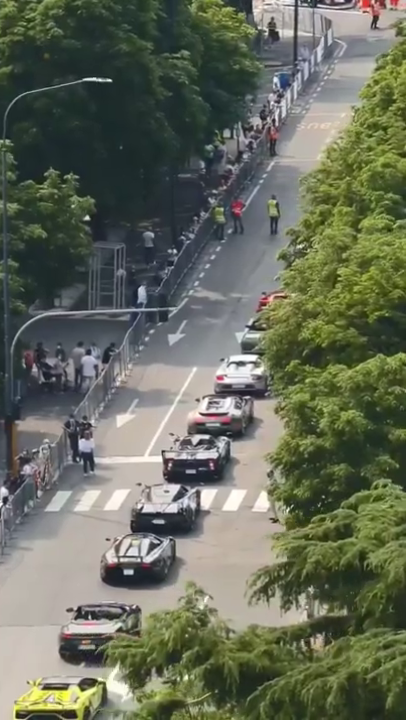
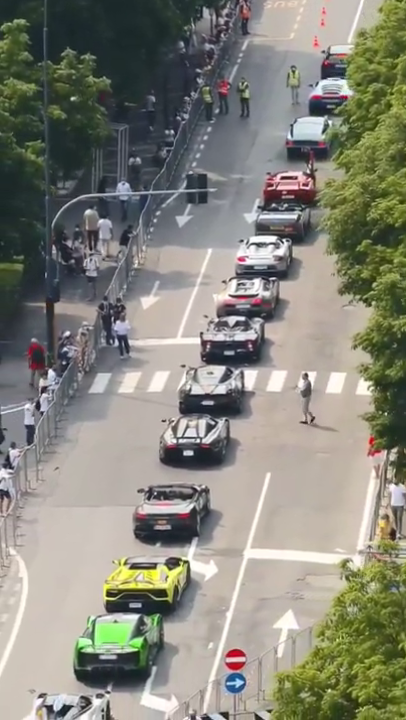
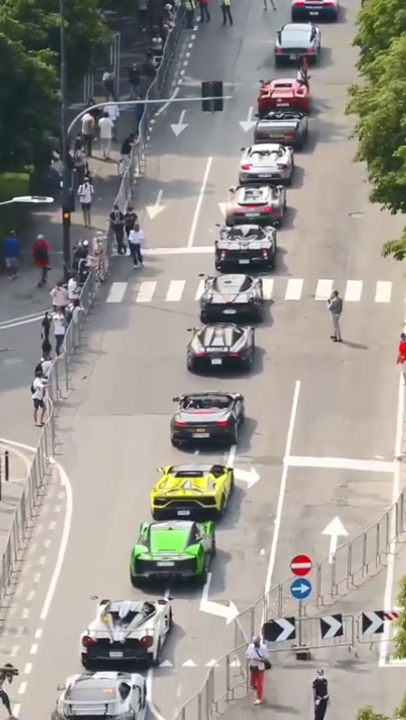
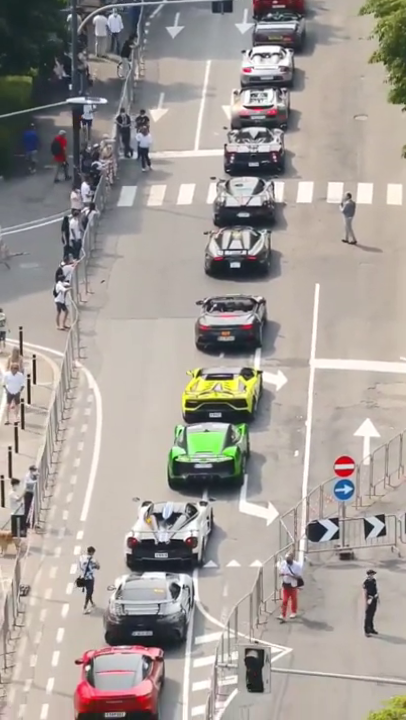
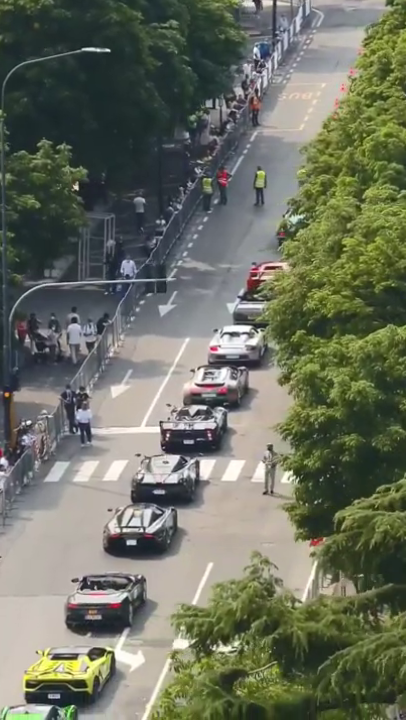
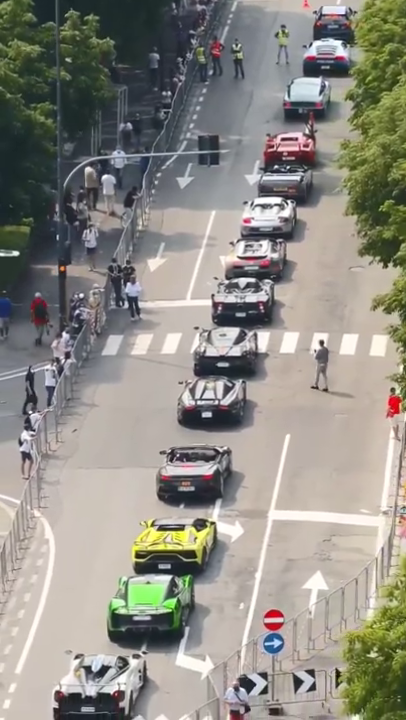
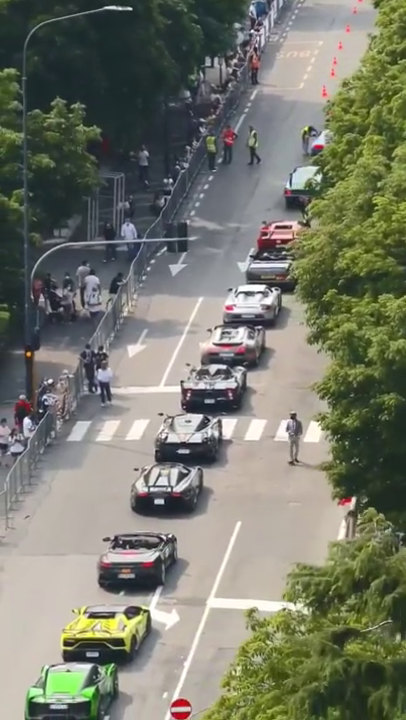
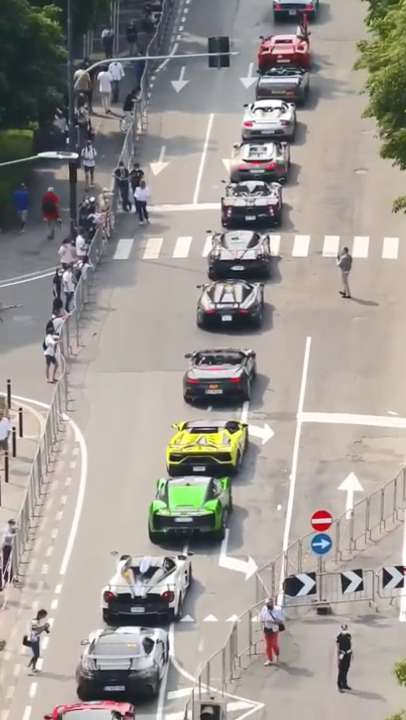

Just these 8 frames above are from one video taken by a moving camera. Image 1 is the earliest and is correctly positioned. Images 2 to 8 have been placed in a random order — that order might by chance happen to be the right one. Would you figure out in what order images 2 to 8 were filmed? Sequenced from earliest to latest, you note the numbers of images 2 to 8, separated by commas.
5, 7, 2, 6, 3, 8, 4
